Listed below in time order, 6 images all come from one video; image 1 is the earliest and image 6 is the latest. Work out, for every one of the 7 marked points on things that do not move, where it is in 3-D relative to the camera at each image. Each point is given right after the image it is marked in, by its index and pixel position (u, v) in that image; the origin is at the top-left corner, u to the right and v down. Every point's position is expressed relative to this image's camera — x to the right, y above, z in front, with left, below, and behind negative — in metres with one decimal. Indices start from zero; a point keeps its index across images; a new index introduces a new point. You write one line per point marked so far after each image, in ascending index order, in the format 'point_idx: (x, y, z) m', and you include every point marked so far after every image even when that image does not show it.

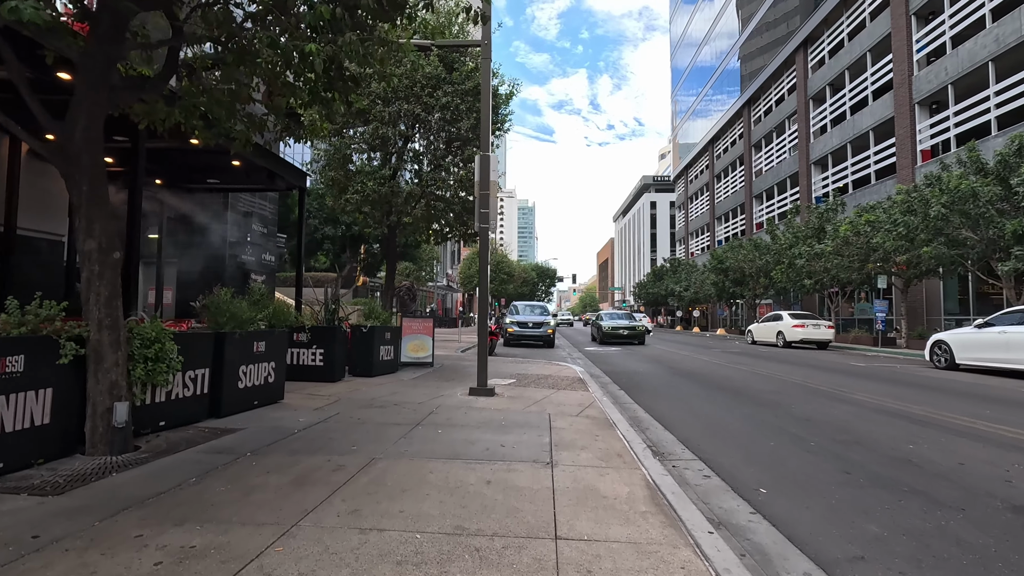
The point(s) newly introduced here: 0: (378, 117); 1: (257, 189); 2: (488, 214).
0: (-3.1, +4.0, +12.3) m
1: (-6.3, +2.5, +13.2) m
2: (-0.4, +1.4, +9.6) m
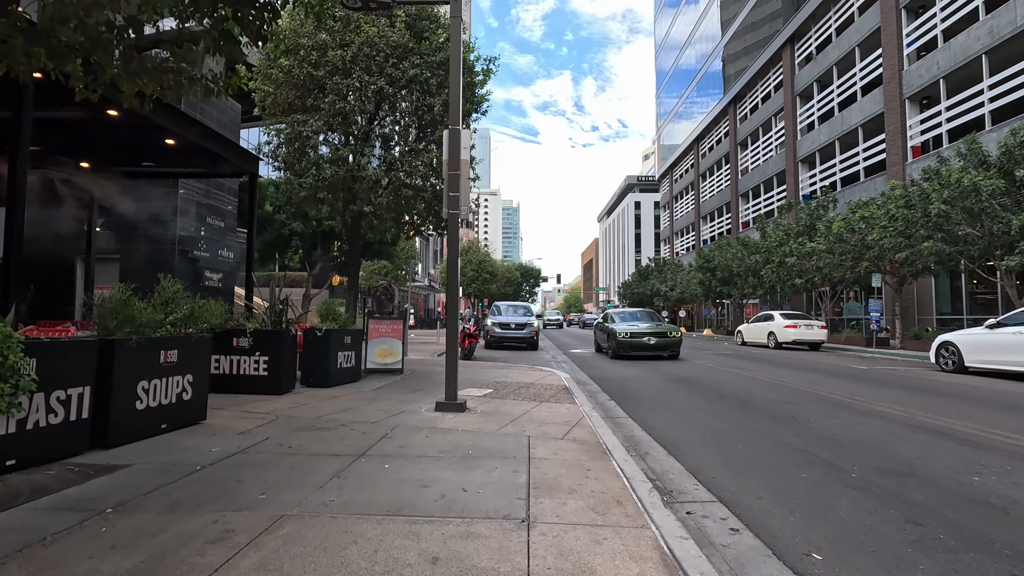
0: (-3.6, +4.0, +10.9) m
1: (-6.8, +2.5, +11.7) m
2: (-0.8, +1.4, +8.2) m
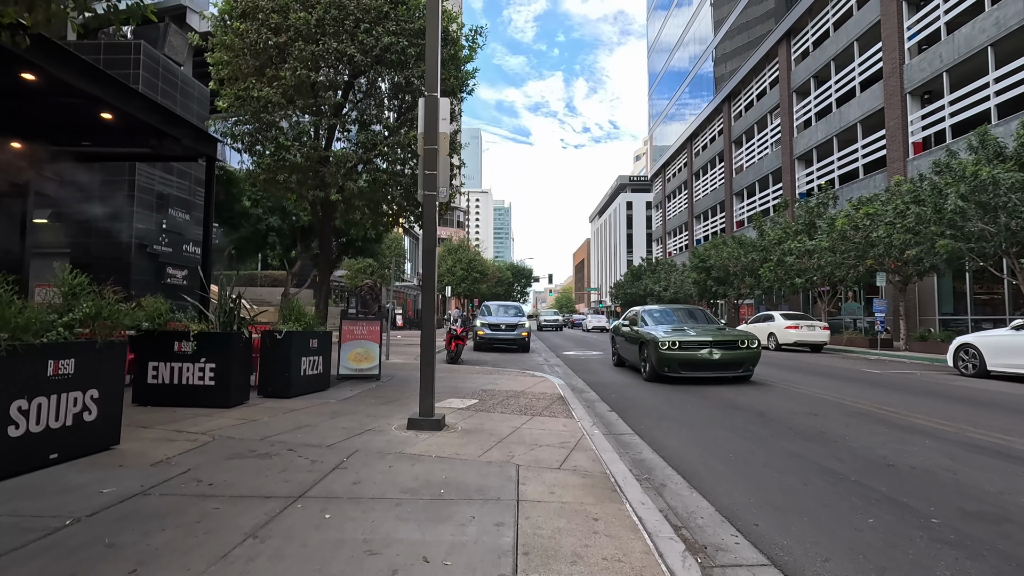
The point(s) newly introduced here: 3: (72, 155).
0: (-3.8, +4.1, +9.6) m
1: (-7.0, +2.6, +10.4) m
2: (-1.0, +1.5, +7.0) m
3: (-8.8, +2.6, +10.7) m
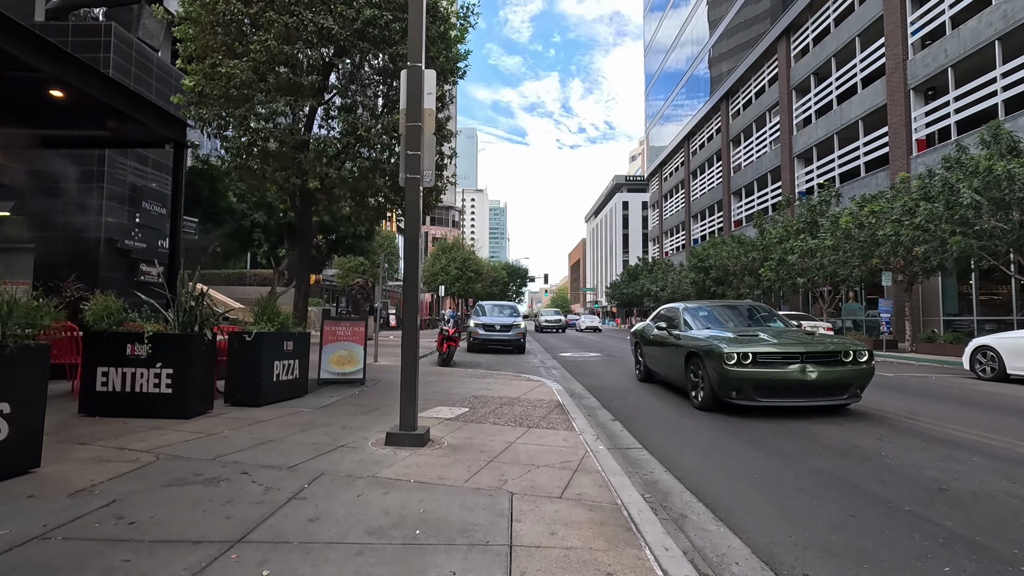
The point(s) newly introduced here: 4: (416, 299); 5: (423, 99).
0: (-3.9, +4.1, +8.8) m
1: (-7.1, +2.6, +9.5) m
2: (-1.1, +1.5, +6.2) m
3: (-8.9, +2.7, +9.8) m
4: (-1.1, -0.1, +6.0) m
5: (-1.0, +2.2, +6.3) m
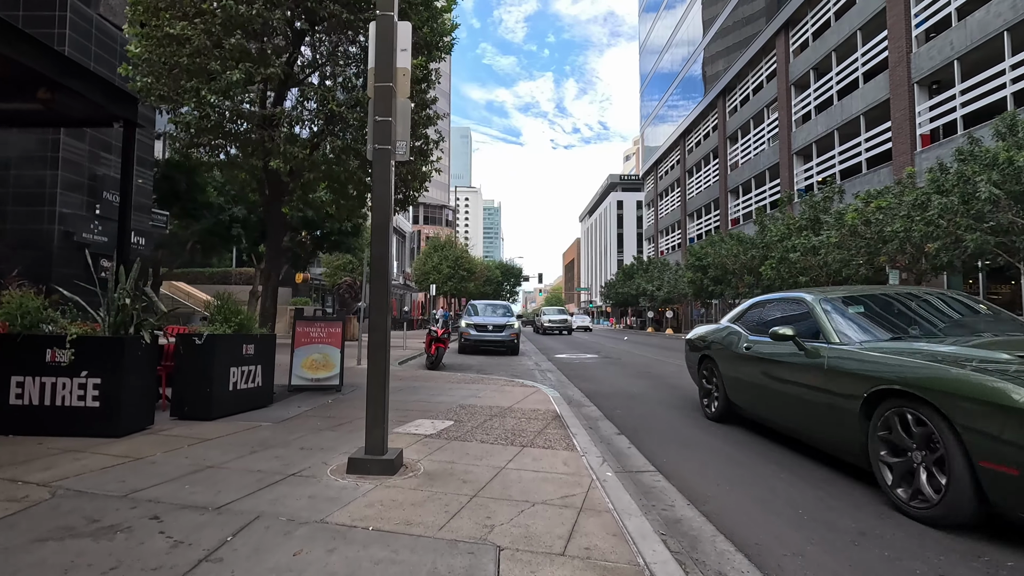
0: (-4.0, +4.2, +7.7) m
1: (-7.3, +2.7, +8.4) m
2: (-1.2, +1.6, +5.2) m
3: (-9.0, +2.8, +8.7) m
4: (-1.2, -0.1, +5.0) m
5: (-1.1, +2.3, +5.2) m
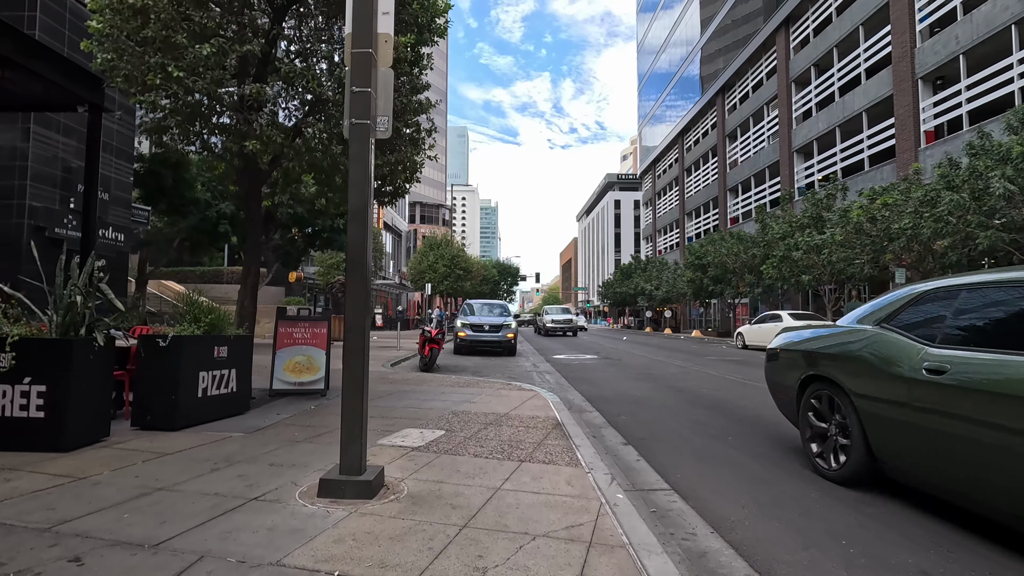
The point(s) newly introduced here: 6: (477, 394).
0: (-4.1, +4.2, +7.1) m
1: (-7.3, +2.7, +7.8) m
2: (-1.2, +1.6, +4.6) m
3: (-9.0, +2.8, +8.0) m
4: (-1.2, 0.0, +4.3) m
5: (-1.2, +2.3, +4.6) m
6: (-0.6, -1.9, +9.6) m
